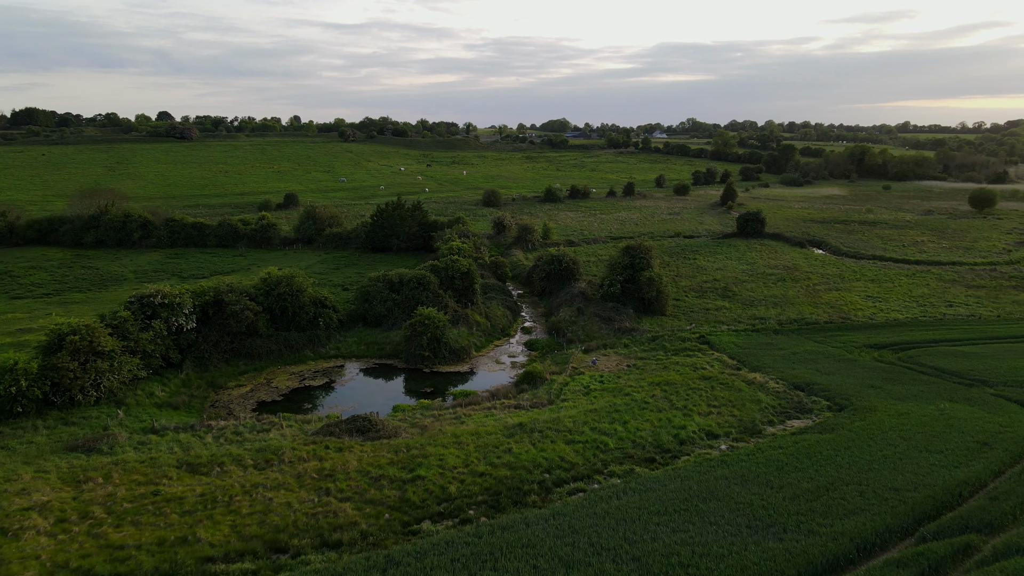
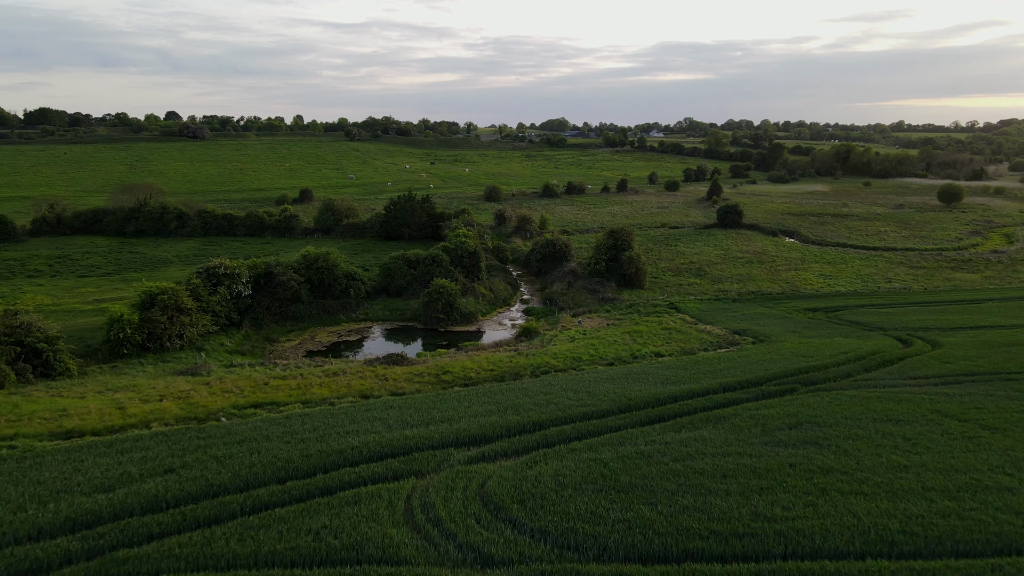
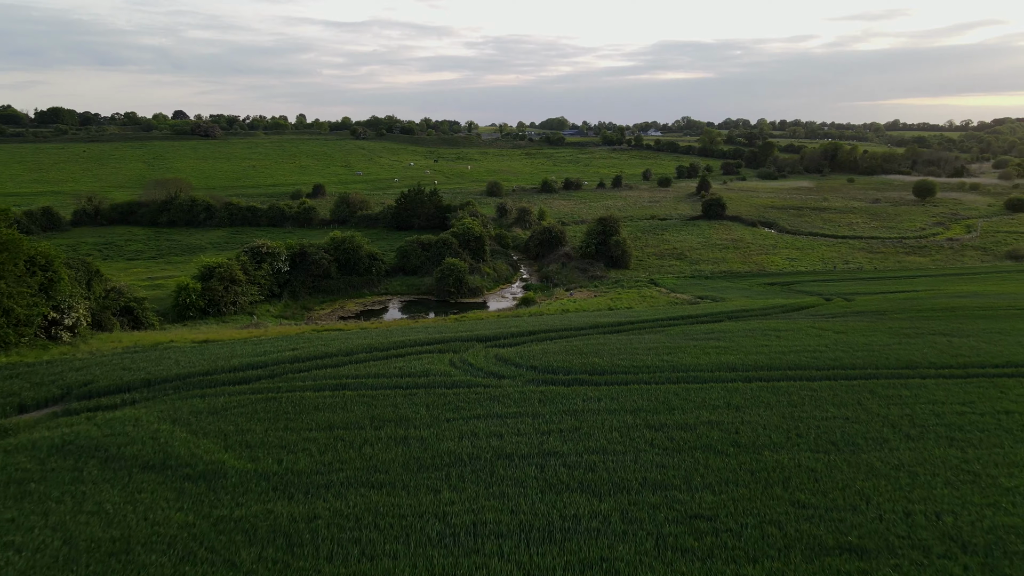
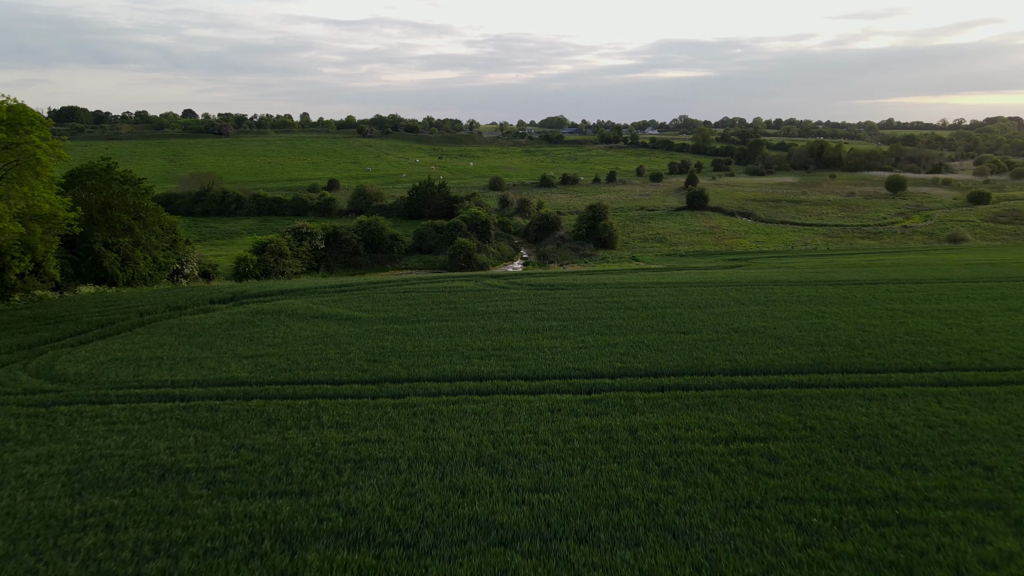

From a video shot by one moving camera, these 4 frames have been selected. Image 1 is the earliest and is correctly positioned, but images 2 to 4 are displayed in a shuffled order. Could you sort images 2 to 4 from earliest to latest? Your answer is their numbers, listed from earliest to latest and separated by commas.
2, 3, 4
